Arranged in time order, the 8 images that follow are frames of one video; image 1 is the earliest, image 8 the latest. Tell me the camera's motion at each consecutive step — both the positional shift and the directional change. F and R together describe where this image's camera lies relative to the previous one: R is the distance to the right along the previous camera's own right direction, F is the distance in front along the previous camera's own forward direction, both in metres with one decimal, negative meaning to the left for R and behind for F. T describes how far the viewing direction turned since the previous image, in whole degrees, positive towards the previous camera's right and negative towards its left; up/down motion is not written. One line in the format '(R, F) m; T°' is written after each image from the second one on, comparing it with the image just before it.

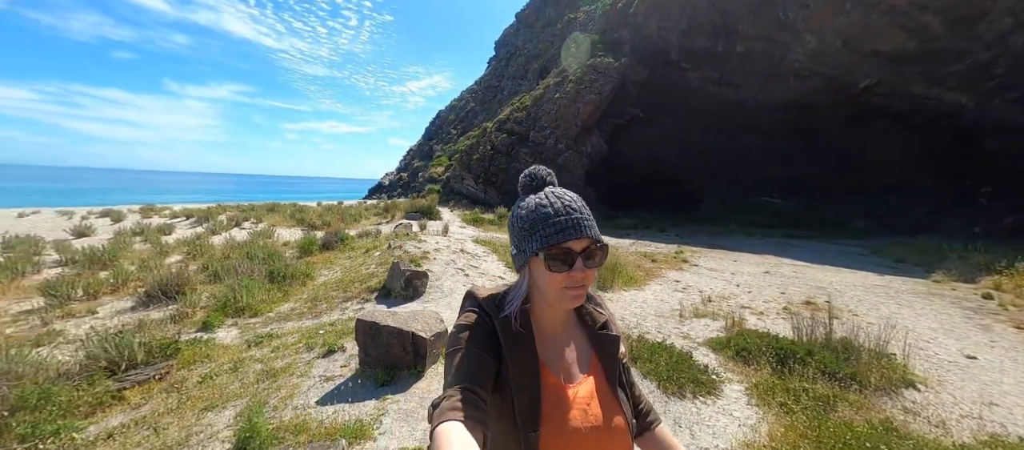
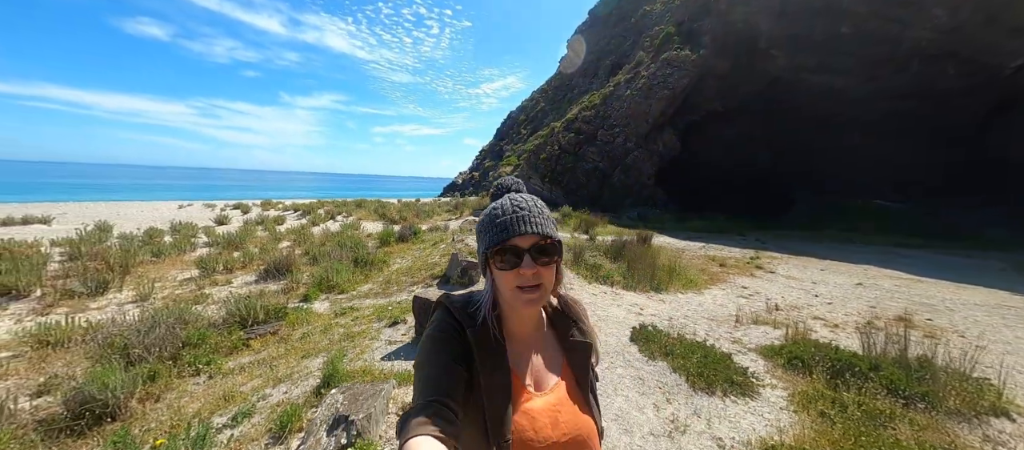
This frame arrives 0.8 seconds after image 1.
(+0.4, -0.4) m; -11°
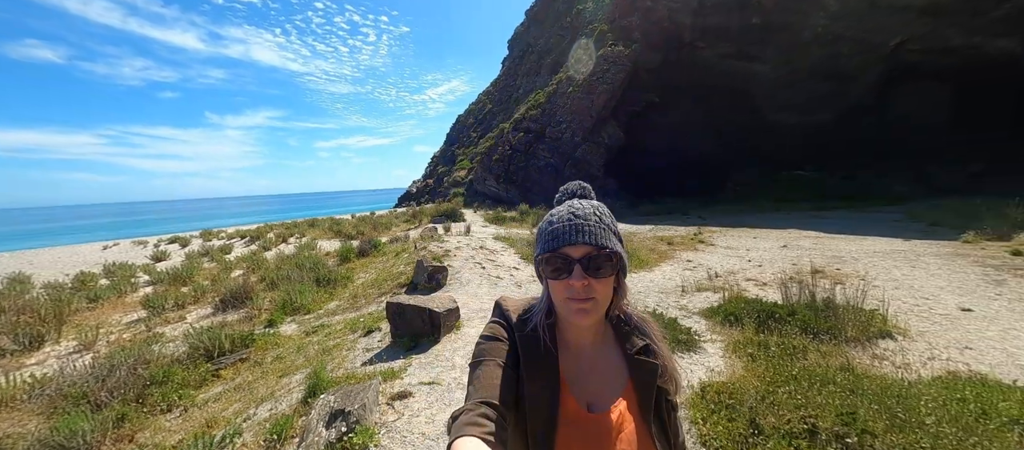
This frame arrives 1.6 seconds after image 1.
(0.0, -0.4) m; +6°
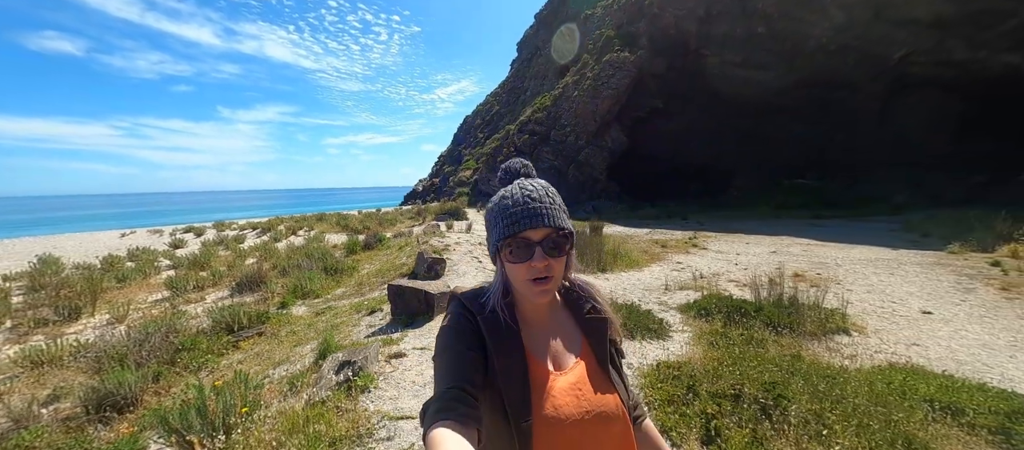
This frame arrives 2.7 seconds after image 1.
(+0.2, -0.6) m; -1°
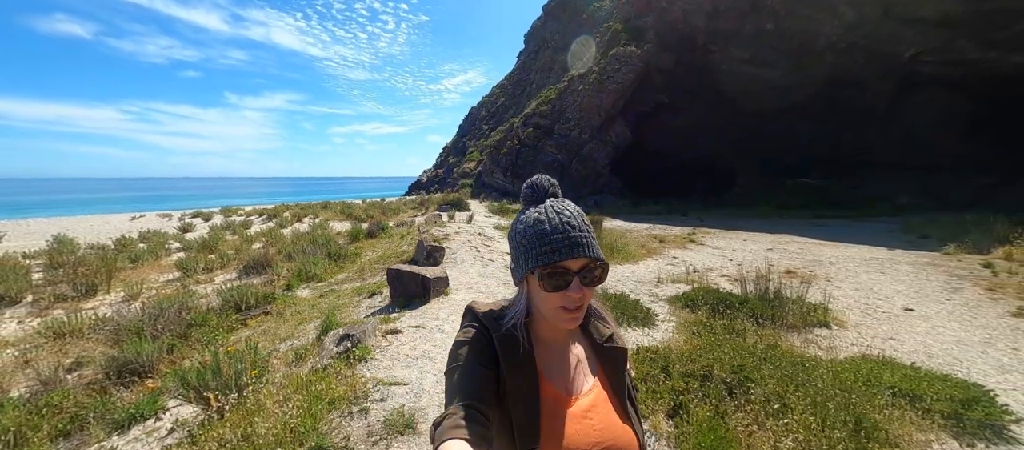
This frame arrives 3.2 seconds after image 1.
(+0.2, -0.3) m; -1°
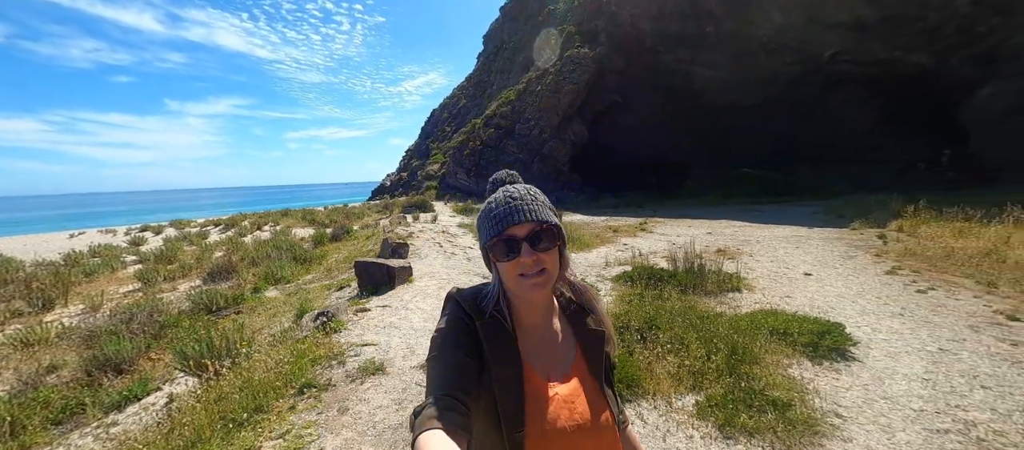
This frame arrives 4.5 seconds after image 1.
(+0.3, -0.8) m; +5°
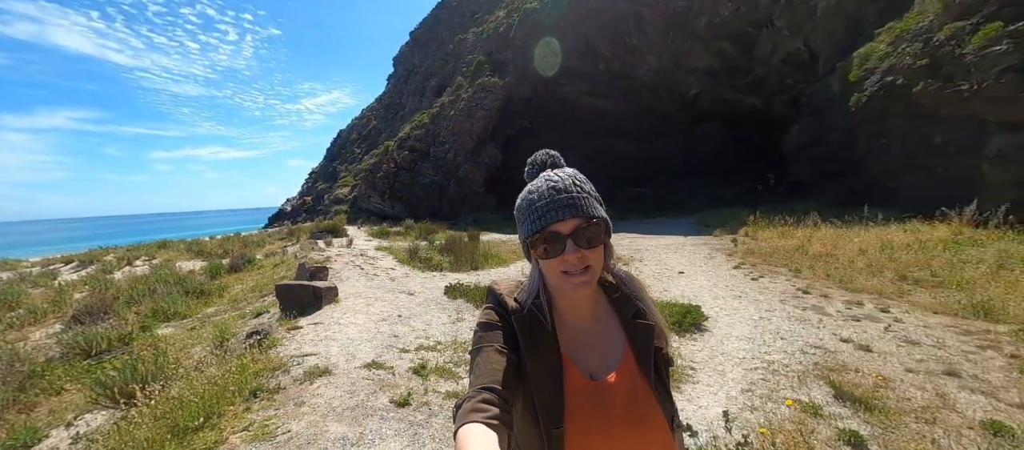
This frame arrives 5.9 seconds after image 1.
(-0.1, -0.7) m; +13°
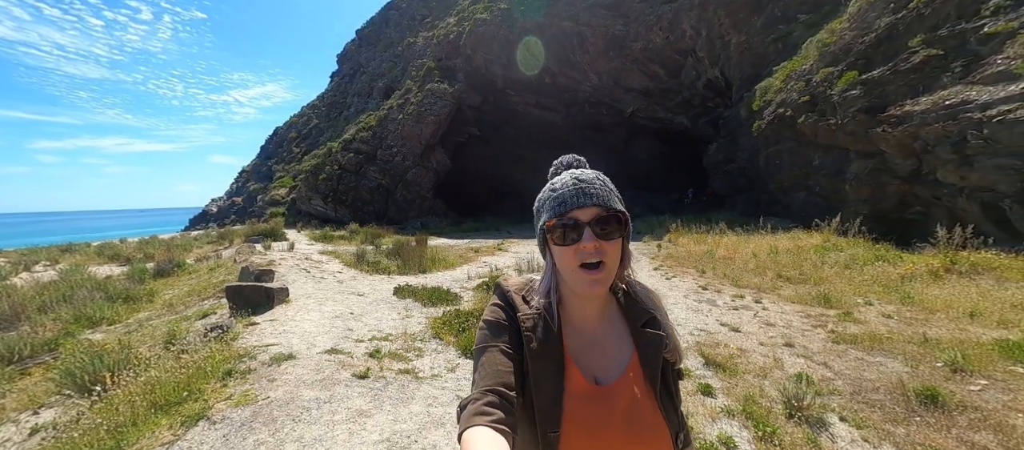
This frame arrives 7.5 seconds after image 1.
(+0.1, -0.9) m; +8°
